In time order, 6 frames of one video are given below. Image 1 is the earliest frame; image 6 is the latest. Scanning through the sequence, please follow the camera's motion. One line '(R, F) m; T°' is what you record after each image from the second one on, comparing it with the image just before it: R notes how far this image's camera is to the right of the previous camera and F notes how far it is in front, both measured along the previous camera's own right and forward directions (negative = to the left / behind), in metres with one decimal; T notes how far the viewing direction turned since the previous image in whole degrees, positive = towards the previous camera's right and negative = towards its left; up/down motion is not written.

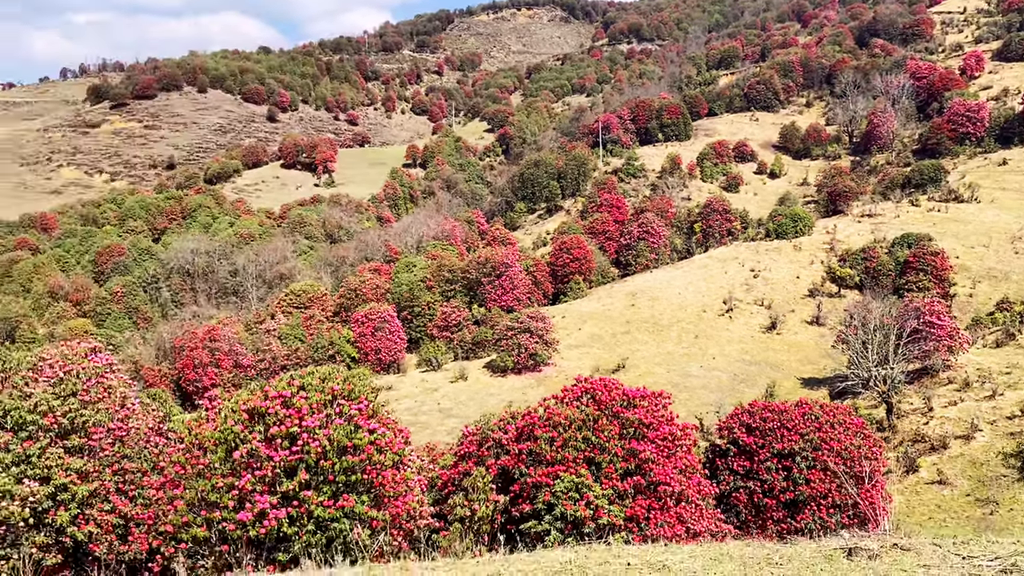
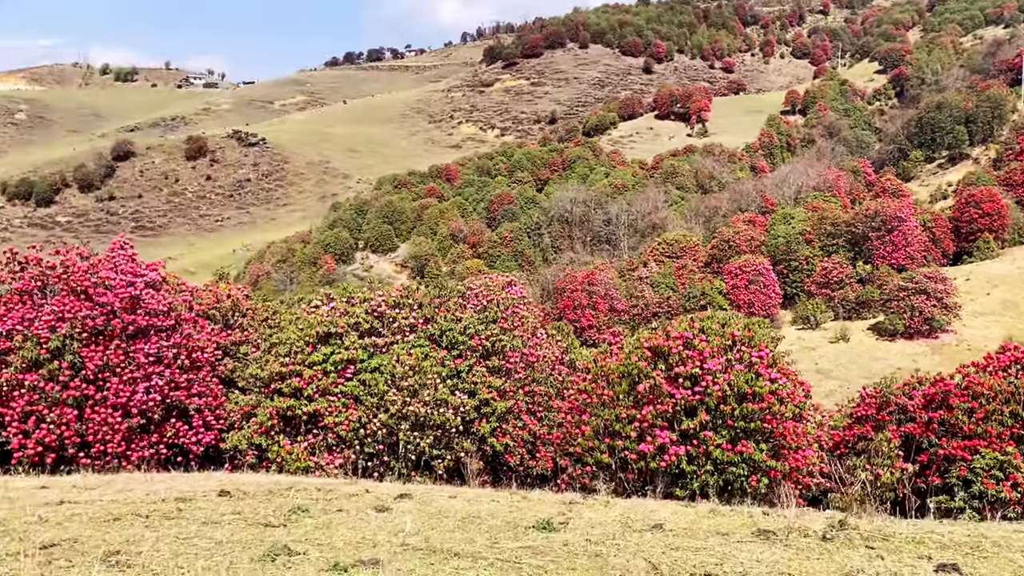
(-0.6, -0.1) m; -23°
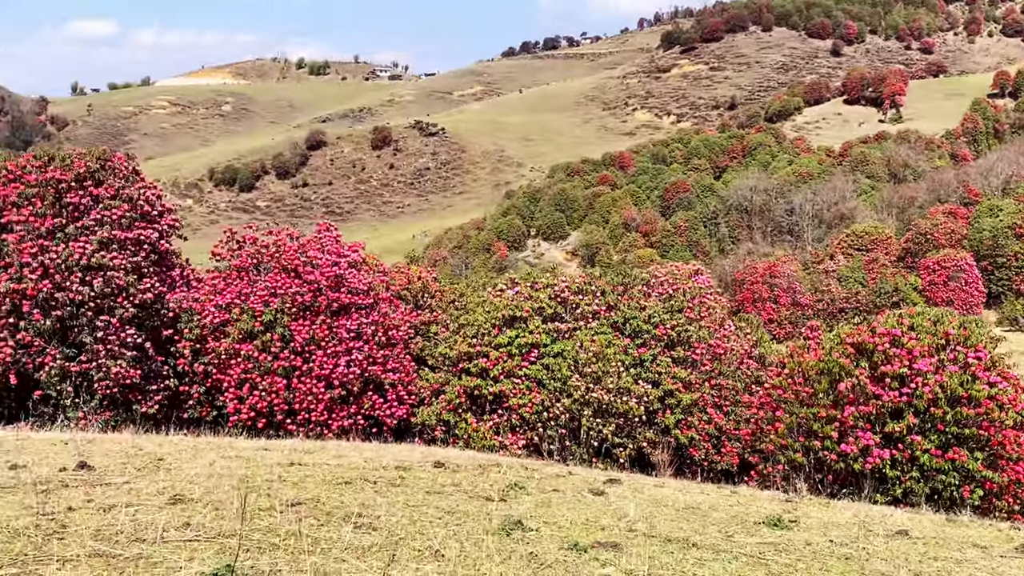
(-0.3, +0.1) m; -11°
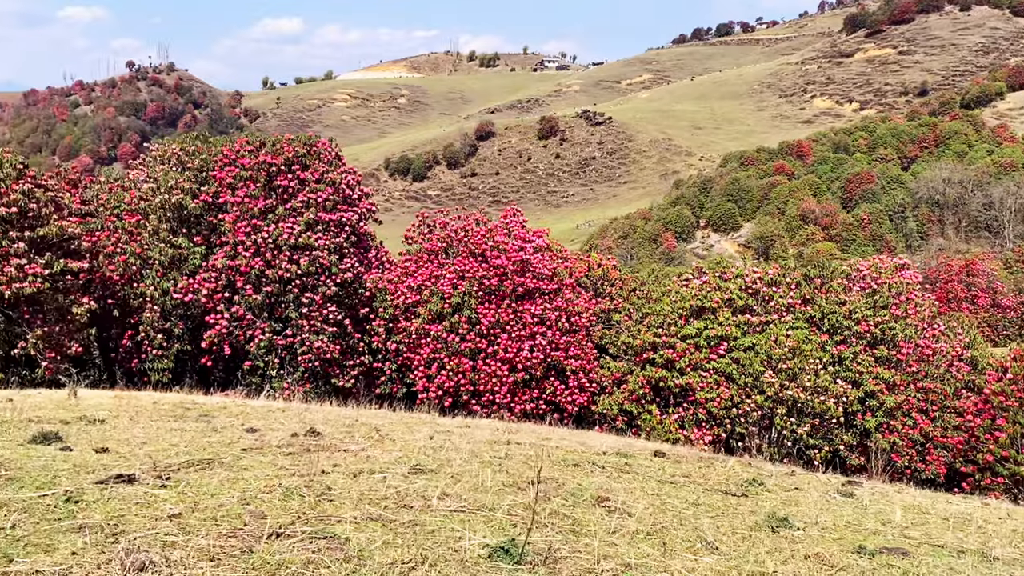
(-0.5, +0.1) m; -10°
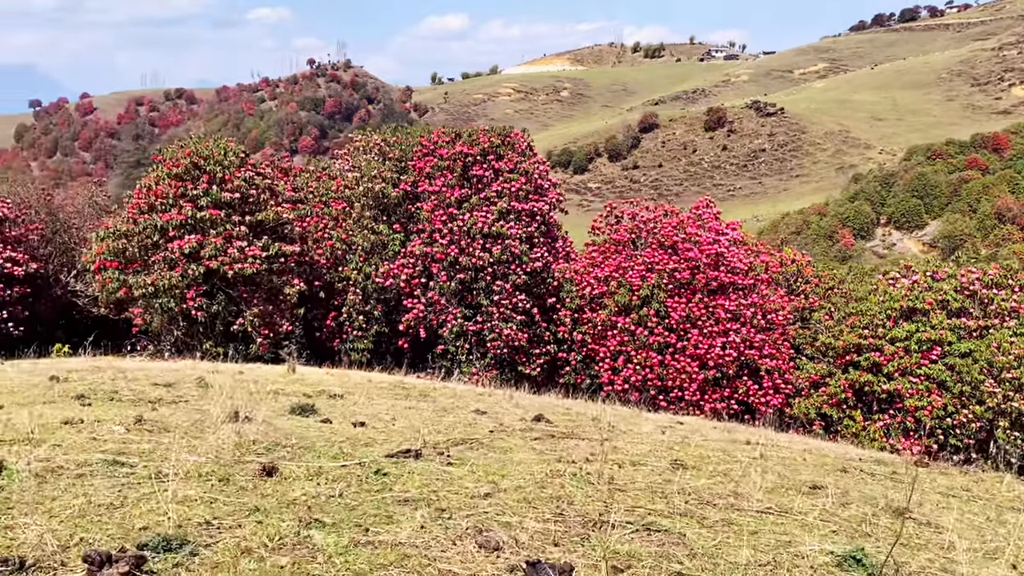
(-0.6, +0.1) m; -10°
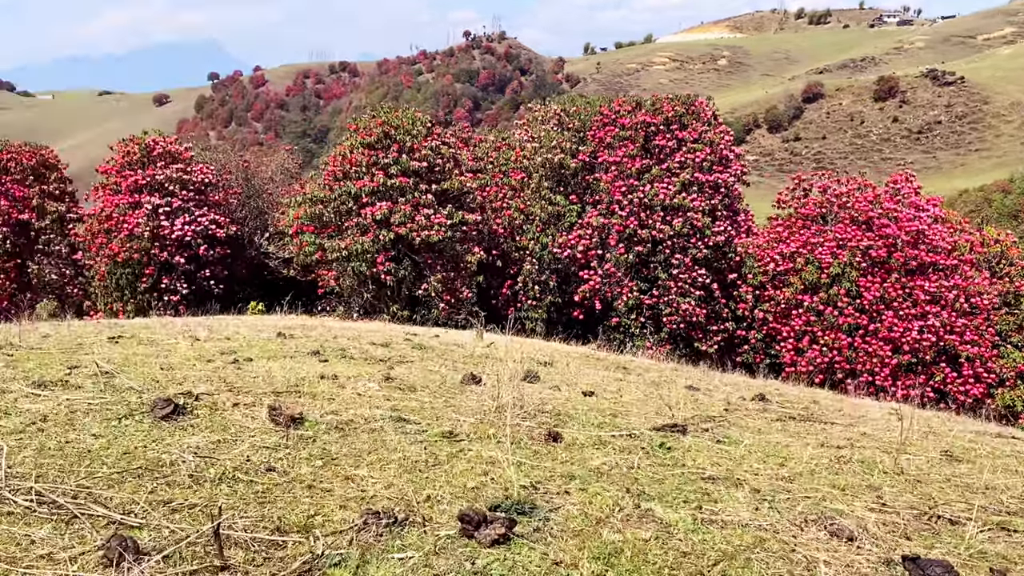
(-0.6, +0.1) m; -9°
